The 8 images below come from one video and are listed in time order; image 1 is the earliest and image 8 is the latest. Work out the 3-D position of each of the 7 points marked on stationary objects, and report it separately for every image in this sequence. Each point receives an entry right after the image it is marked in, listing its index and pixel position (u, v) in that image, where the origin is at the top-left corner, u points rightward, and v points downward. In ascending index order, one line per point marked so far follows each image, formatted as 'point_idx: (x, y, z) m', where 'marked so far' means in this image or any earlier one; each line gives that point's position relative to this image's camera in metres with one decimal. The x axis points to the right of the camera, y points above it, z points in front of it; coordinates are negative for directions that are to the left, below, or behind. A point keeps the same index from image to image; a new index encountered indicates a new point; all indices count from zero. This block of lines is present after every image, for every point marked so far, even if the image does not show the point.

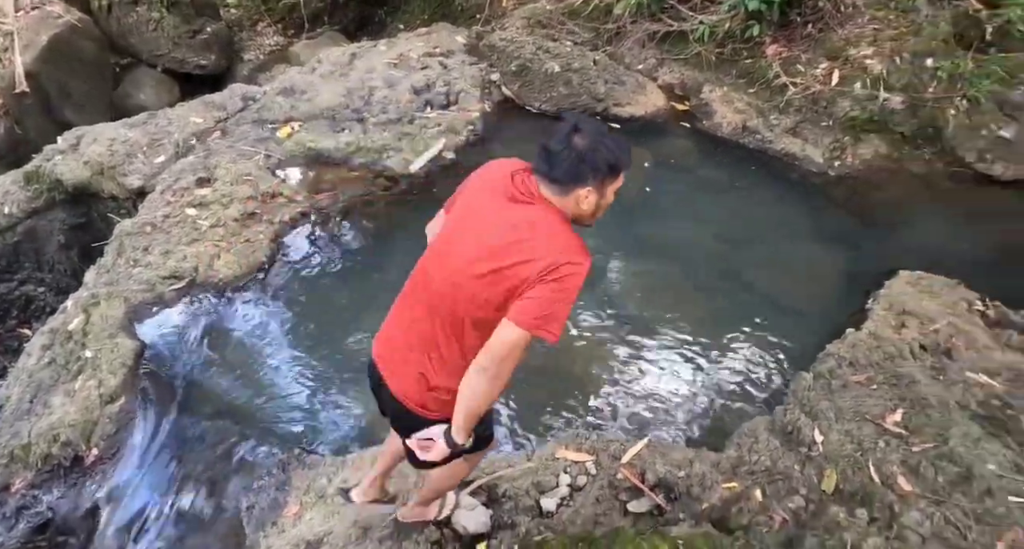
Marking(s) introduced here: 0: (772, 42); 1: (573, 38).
0: (+2.6, +2.6, +7.2) m
1: (+0.6, +2.8, +7.5) m
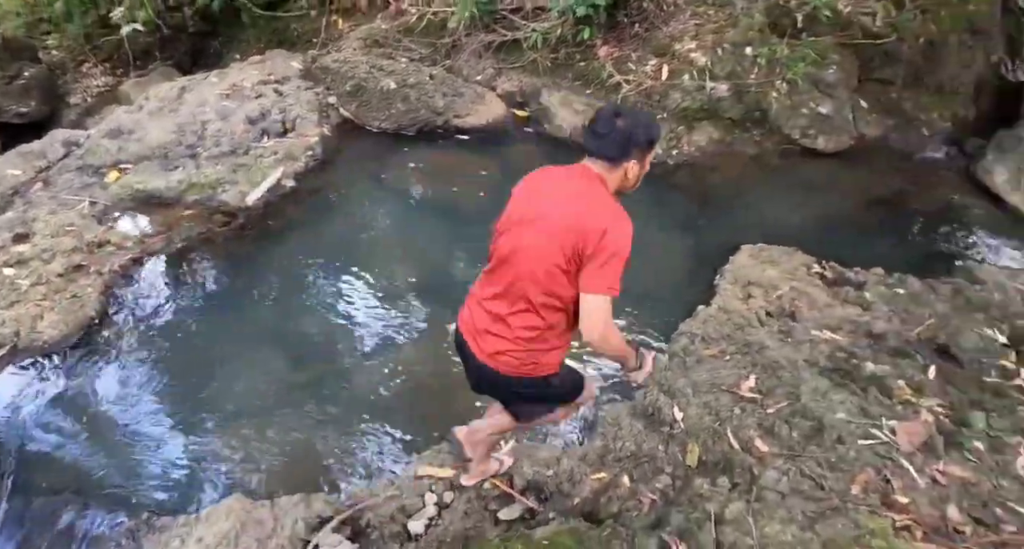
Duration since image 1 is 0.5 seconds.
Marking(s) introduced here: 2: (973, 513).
0: (+0.9, +2.6, +7.5) m
1: (-1.1, +2.5, +7.5) m
2: (+1.6, -0.8, +2.3) m
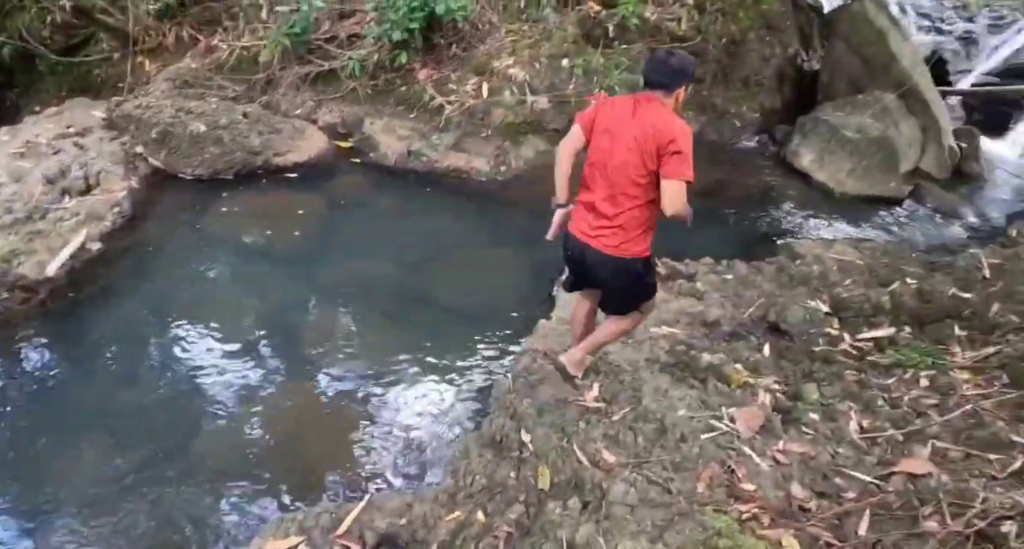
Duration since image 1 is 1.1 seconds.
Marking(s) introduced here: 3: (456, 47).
0: (-1.0, +2.3, +7.4) m
1: (-3.0, +1.9, +7.0) m
2: (+1.0, -0.7, +2.3) m
3: (-0.6, +2.6, +7.5) m
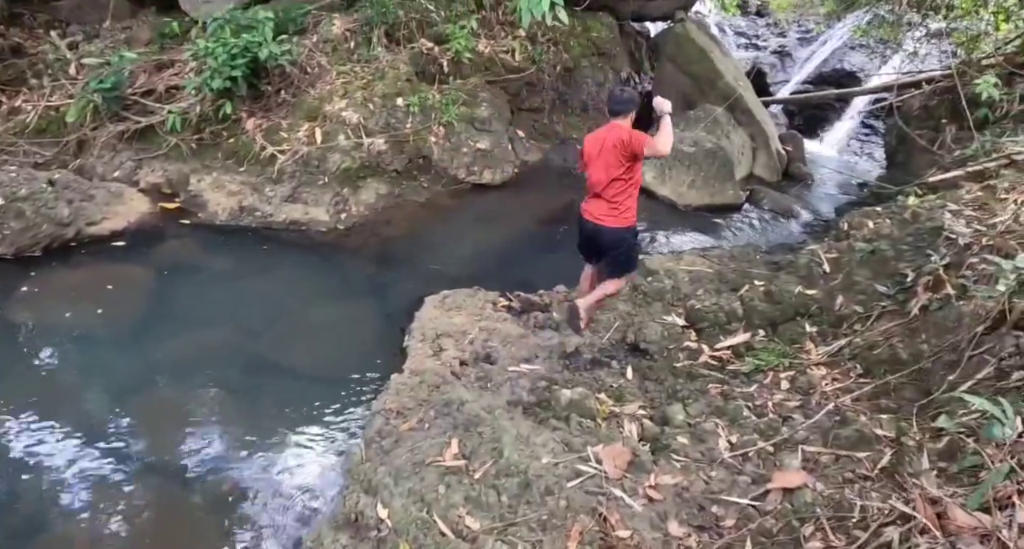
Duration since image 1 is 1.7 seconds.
0: (-2.7, +1.6, +6.9) m
1: (-4.5, +1.0, +6.1) m
2: (+0.6, -0.8, +2.1) m
3: (-2.4, +1.9, +7.0) m
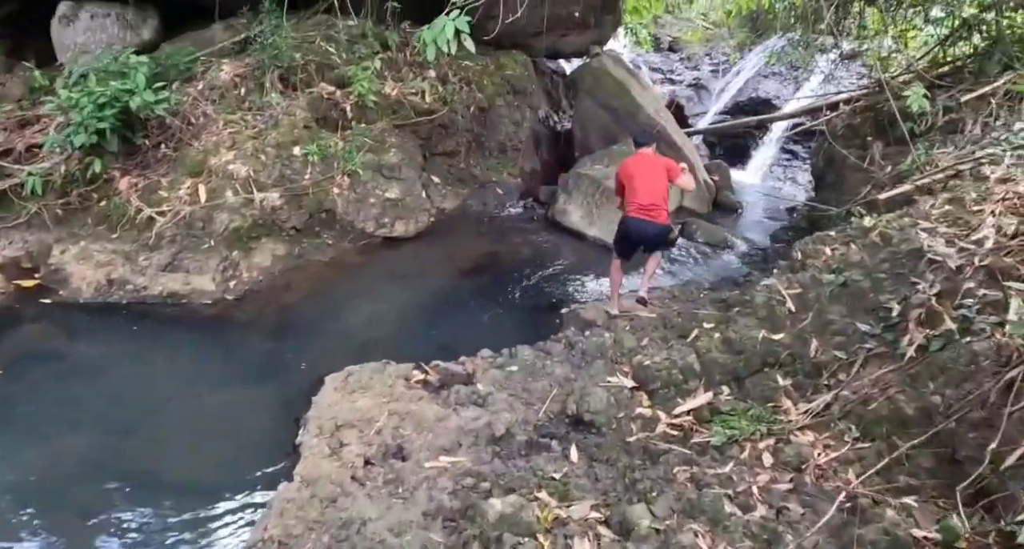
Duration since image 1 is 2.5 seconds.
0: (-3.5, +0.9, +6.0) m
1: (-5.2, +0.2, +5.0) m
2: (+0.4, -0.9, +1.4) m
3: (-3.2, +1.2, +6.2) m
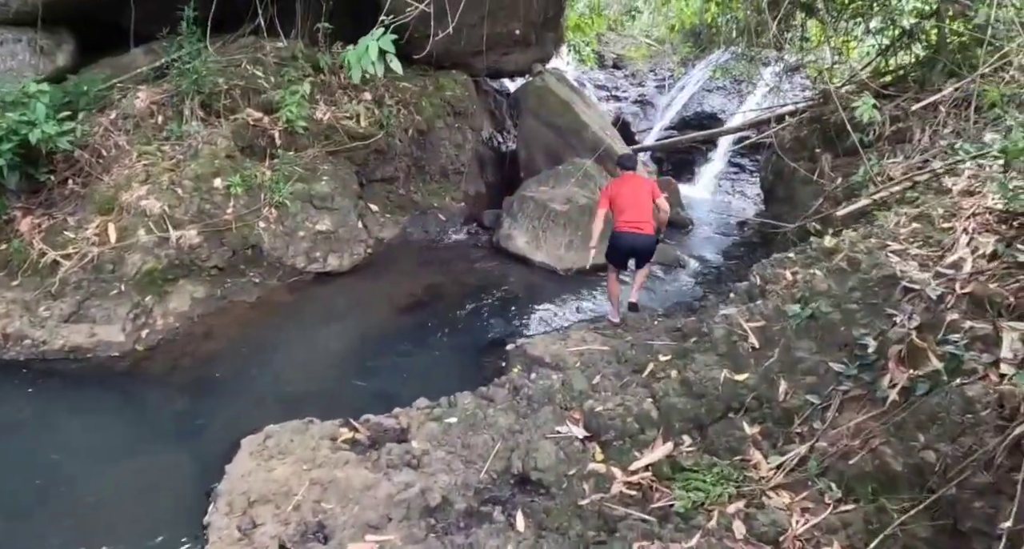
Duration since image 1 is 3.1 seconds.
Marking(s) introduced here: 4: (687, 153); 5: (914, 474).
0: (-4.0, +0.5, +5.4) m
1: (-5.6, -0.3, +4.3) m
2: (+0.2, -1.1, +1.1) m
3: (-3.7, +0.8, +5.7) m
4: (+2.6, +1.8, +10.0) m
5: (+1.2, -0.6, +2.0) m
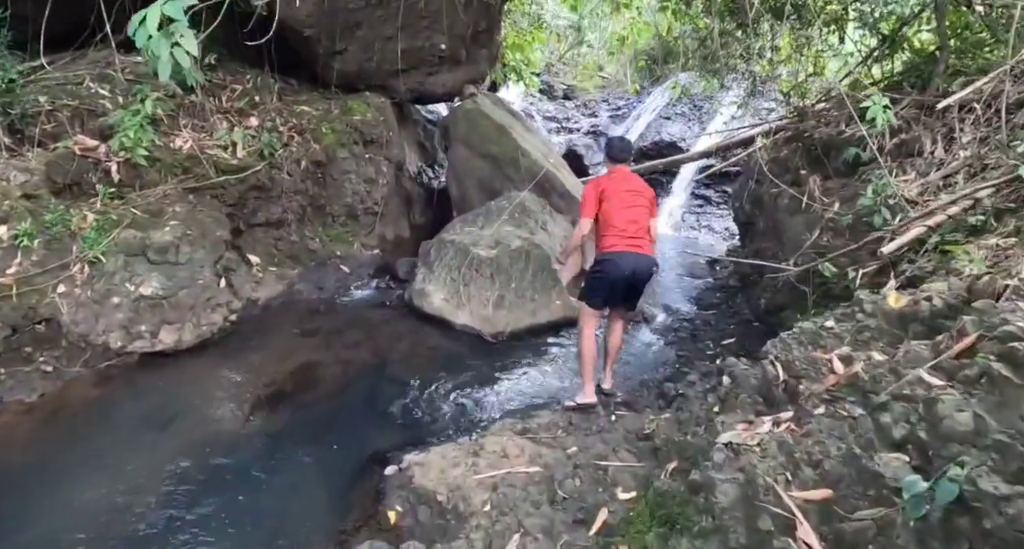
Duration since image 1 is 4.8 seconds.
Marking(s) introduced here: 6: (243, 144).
0: (-4.6, -0.1, +3.7) m
1: (-6.1, -0.8, +2.5) m
2: (-0.1, -1.2, -0.5) m
3: (-4.3, +0.2, +4.0) m
4: (+1.8, +1.2, +8.7) m
5: (+0.8, -0.8, +0.5) m
6: (-2.3, +1.1, +5.6) m
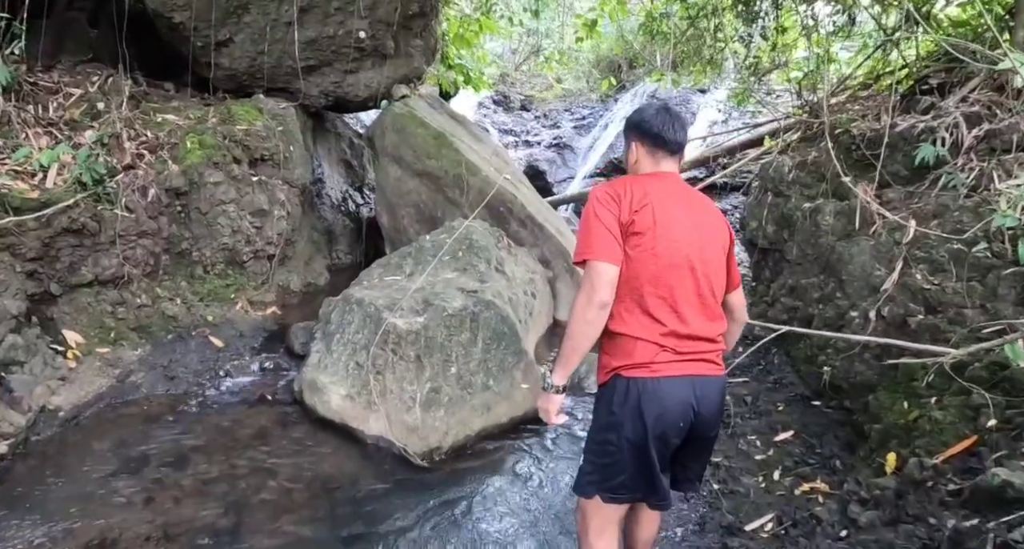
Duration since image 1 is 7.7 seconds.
0: (-4.8, -0.6, +1.8) m
1: (-6.2, -1.3, +0.5) m
2: (0.0, -1.4, -2.2) m
3: (-4.6, -0.3, +2.1) m
4: (+1.3, +0.8, +7.1) m
5: (+0.8, -1.0, -1.1) m
6: (-2.6, +0.6, +3.8) m
